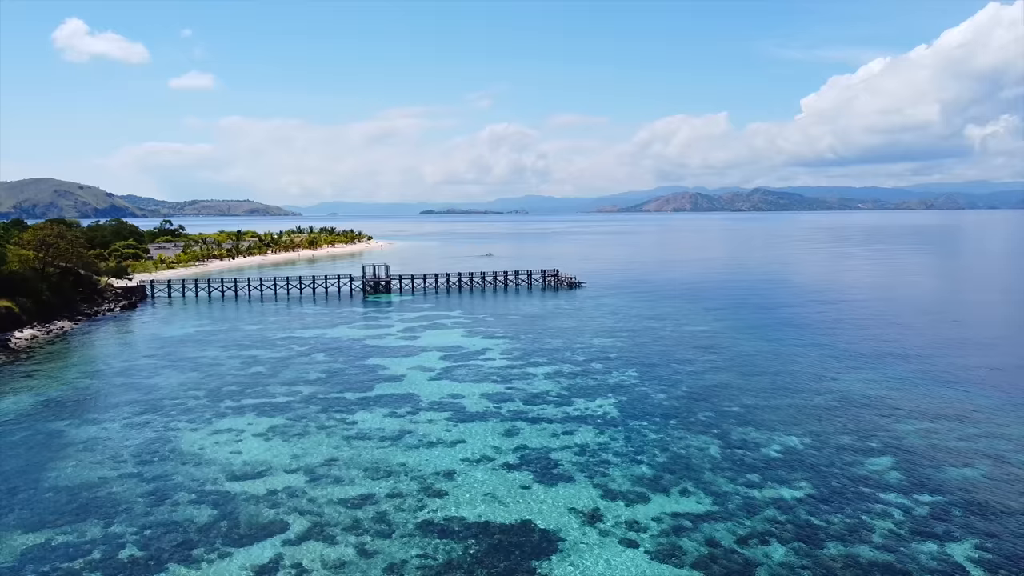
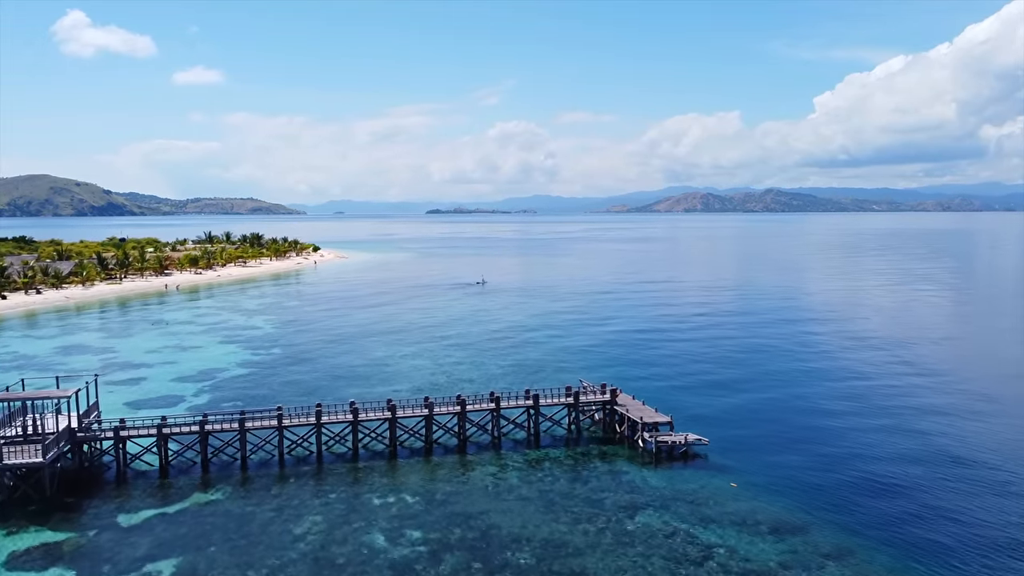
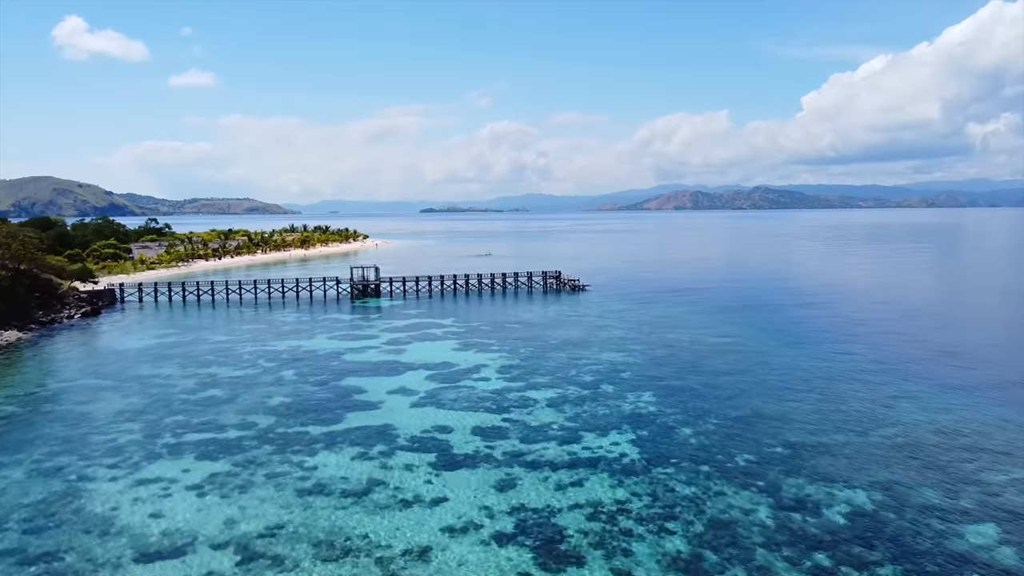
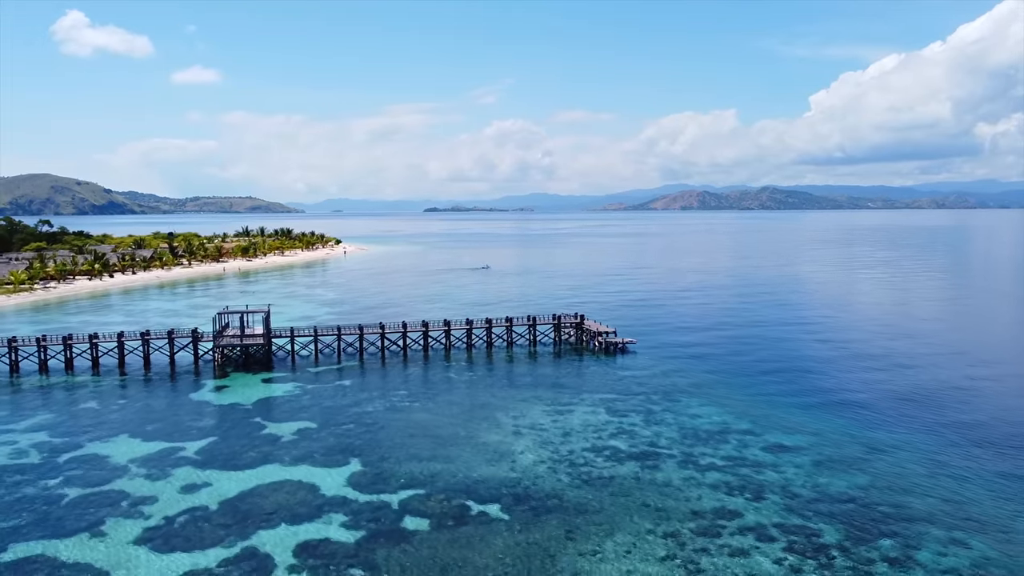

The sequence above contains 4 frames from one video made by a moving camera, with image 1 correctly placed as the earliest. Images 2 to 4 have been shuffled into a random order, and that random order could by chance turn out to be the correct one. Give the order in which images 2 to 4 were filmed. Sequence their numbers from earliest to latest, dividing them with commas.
3, 4, 2
